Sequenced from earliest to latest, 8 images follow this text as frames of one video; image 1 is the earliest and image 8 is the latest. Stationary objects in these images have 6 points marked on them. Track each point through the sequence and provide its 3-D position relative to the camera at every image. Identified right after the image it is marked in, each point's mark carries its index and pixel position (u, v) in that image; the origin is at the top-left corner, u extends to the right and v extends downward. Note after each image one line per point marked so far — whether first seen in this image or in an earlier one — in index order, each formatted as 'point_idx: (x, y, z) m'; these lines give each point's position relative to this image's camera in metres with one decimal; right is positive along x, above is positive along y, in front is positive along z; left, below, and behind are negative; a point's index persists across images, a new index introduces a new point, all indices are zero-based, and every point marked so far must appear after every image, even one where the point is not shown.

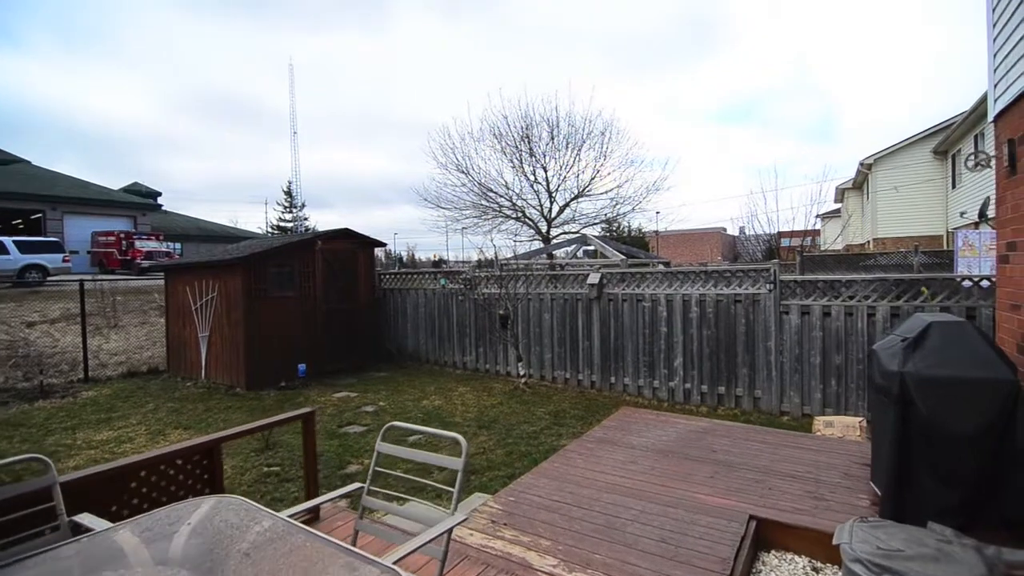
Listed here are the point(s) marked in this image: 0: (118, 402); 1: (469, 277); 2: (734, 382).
0: (-4.7, -1.4, +6.1) m
1: (-0.7, +0.2, +7.8) m
2: (+2.5, -1.1, +5.7) m
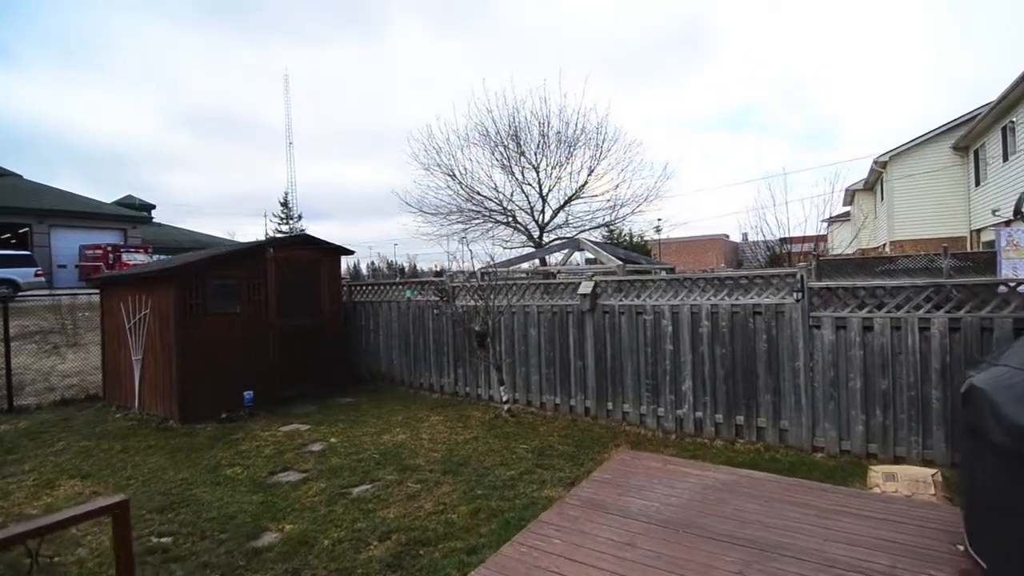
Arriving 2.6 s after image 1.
0: (-4.9, -1.5, +5.1) m
1: (-0.9, 0.0, +6.8) m
2: (+2.3, -1.1, +4.8) m
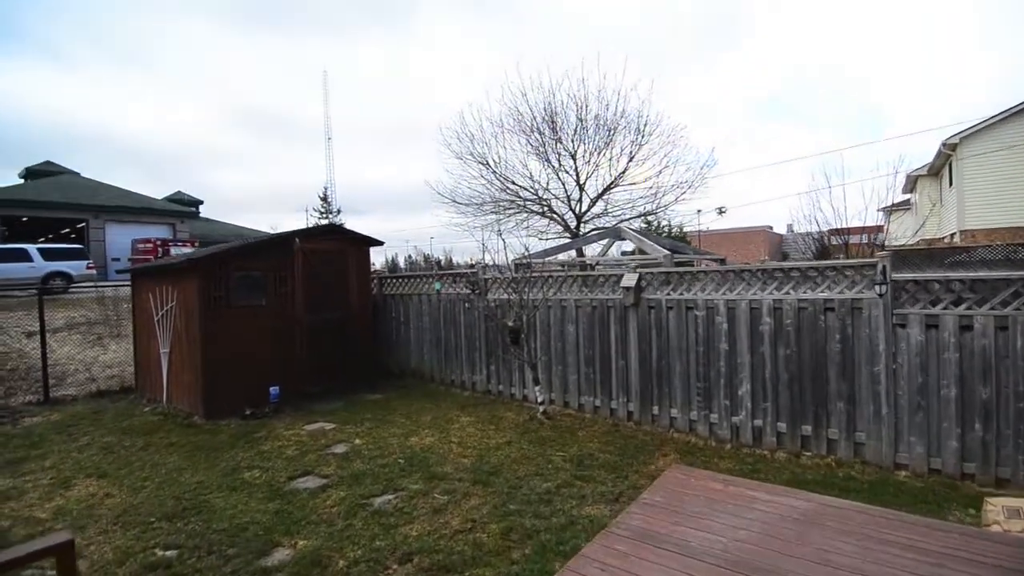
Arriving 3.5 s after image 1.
0: (-4.6, -1.4, +5.1) m
1: (-0.4, +0.1, +6.5) m
2: (+2.6, -1.1, +4.2) m
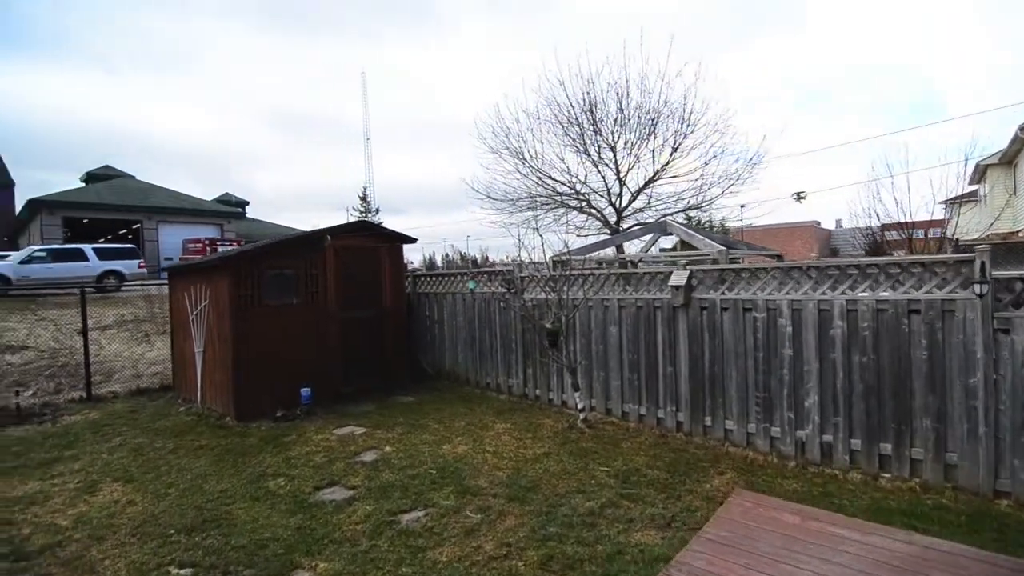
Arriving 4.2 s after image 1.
0: (-4.2, -1.4, +5.0) m
1: (0.0, +0.1, +6.1) m
2: (+2.8, -1.1, +3.7) m
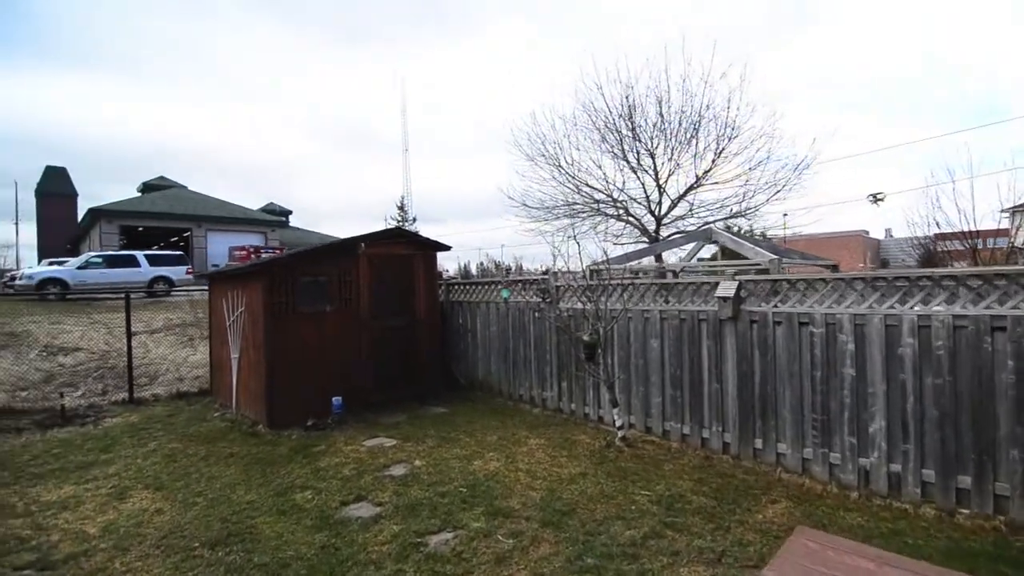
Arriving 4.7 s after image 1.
0: (-3.9, -1.5, +5.1) m
1: (+0.4, 0.0, +5.9) m
2: (+3.1, -1.2, +3.3) m
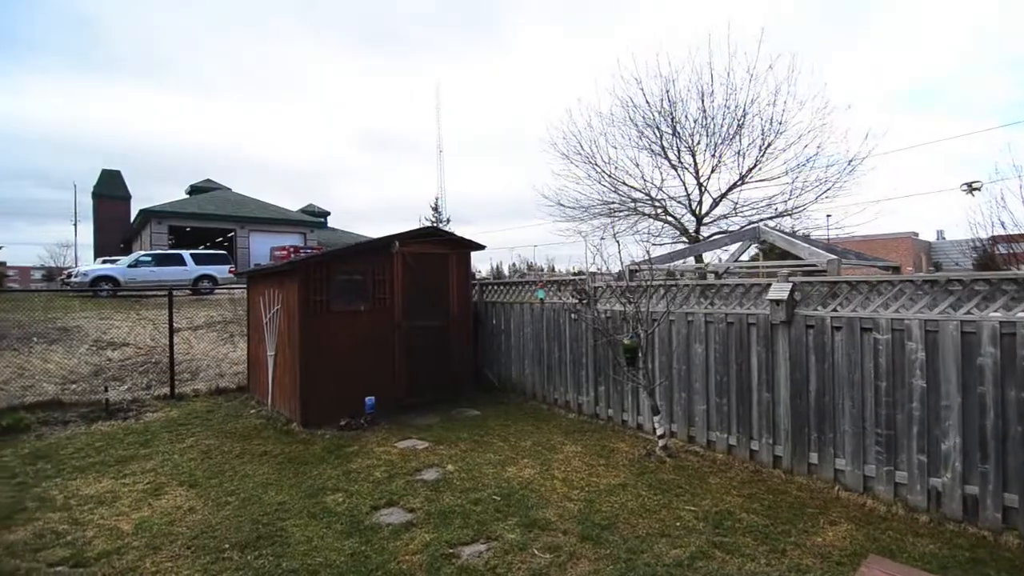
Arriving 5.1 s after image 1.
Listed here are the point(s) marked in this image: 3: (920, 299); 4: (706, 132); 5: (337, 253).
0: (-3.5, -1.5, +5.2) m
1: (+0.8, 0.0, +5.7) m
2: (+3.3, -1.2, +2.9) m
3: (+2.8, -0.1, +3.5) m
4: (+4.7, +3.7, +12.4) m
5: (-1.9, +0.4, +5.6) m
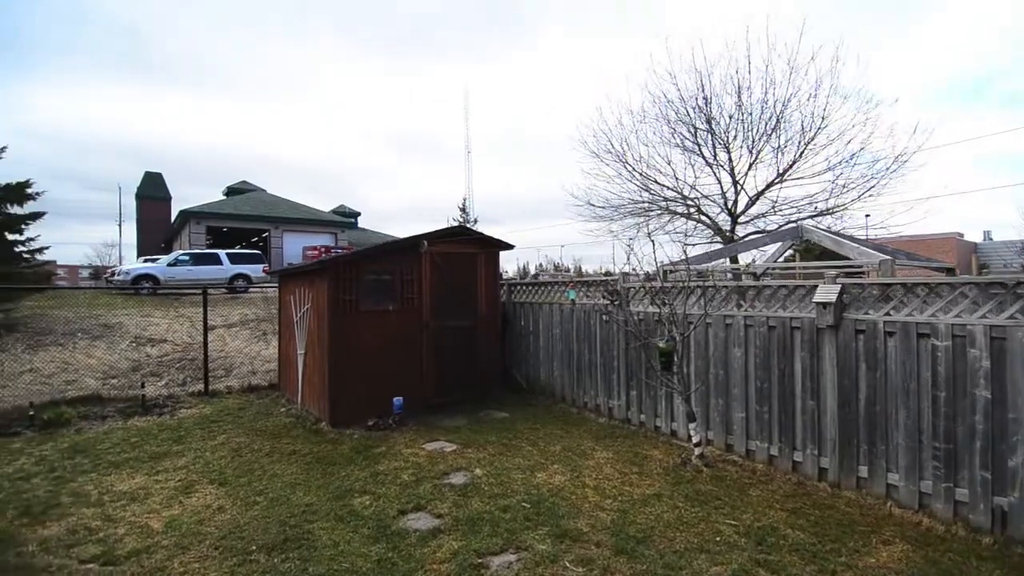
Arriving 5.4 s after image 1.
0: (-3.2, -1.4, +5.2) m
1: (+1.2, 0.0, +5.6) m
2: (+3.5, -1.2, +2.6) m
3: (+3.0, -0.1, +3.2) m
4: (+5.4, +3.7, +12.0) m
5: (-1.6, +0.4, +5.6) m
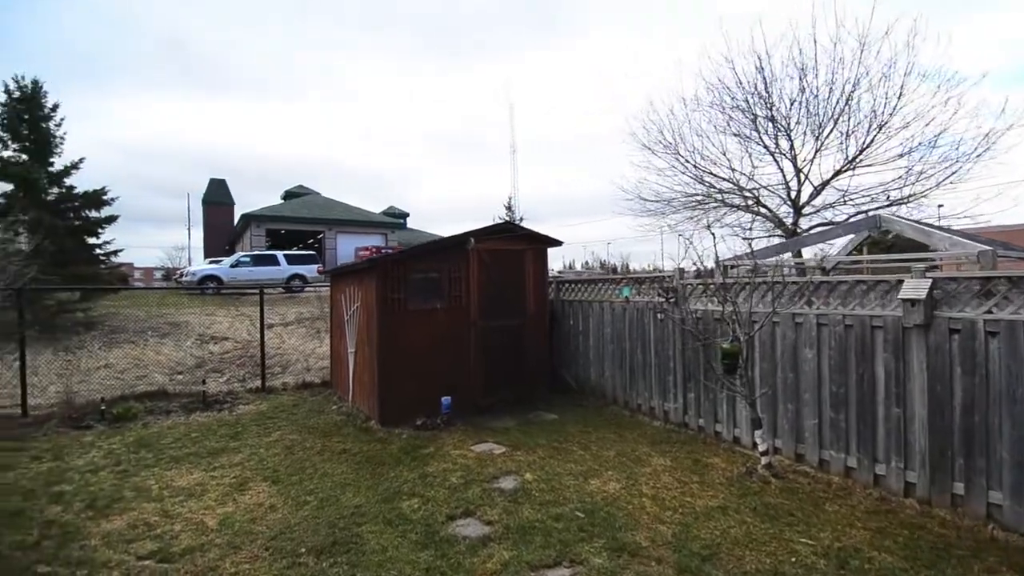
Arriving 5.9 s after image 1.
0: (-2.7, -1.4, +5.4) m
1: (+1.7, 0.0, +5.3) m
2: (+3.7, -1.2, +2.1) m
3: (+3.3, -0.1, +2.8) m
4: (+6.4, +3.8, +11.3) m
5: (-1.1, +0.4, +5.5) m
